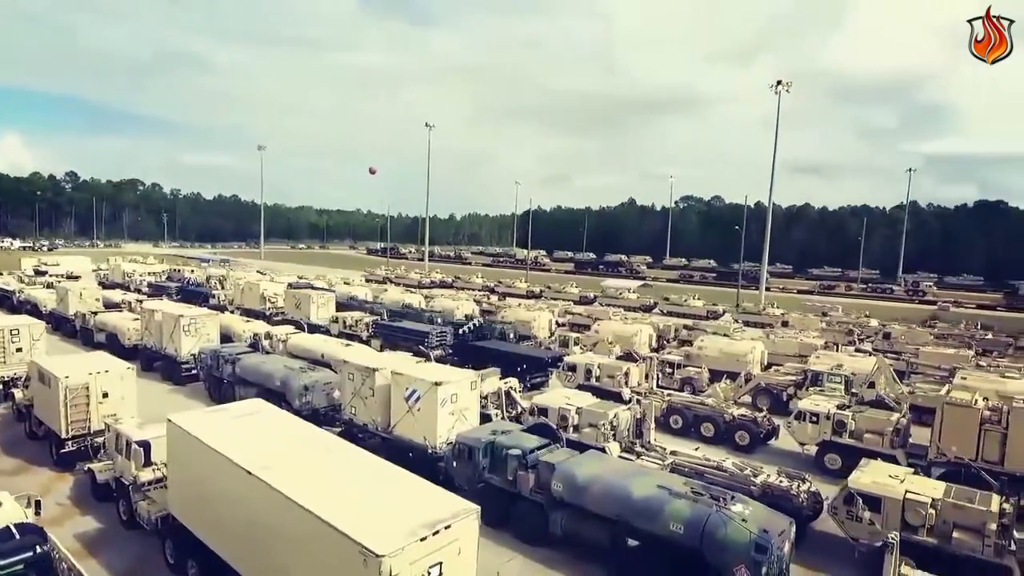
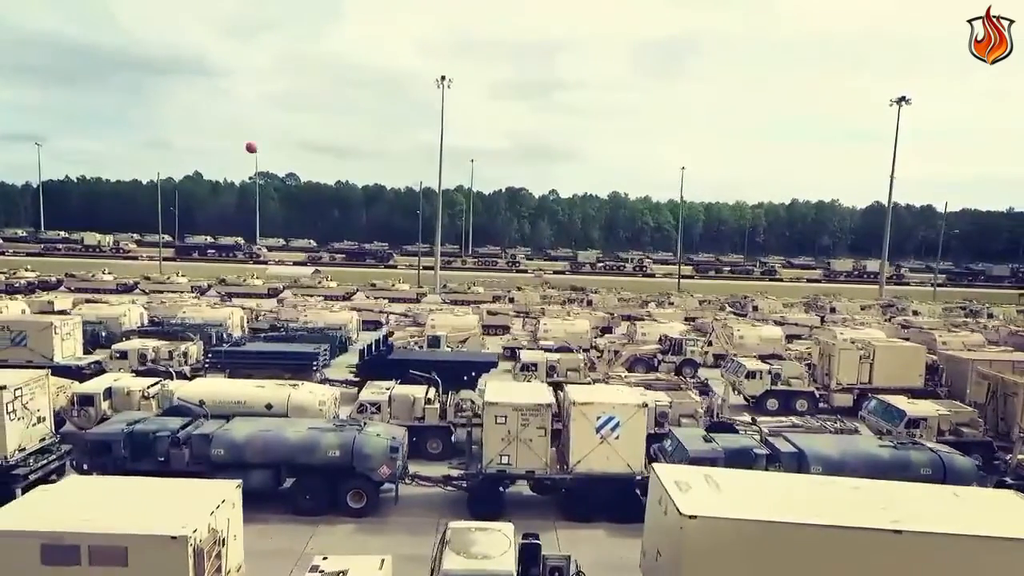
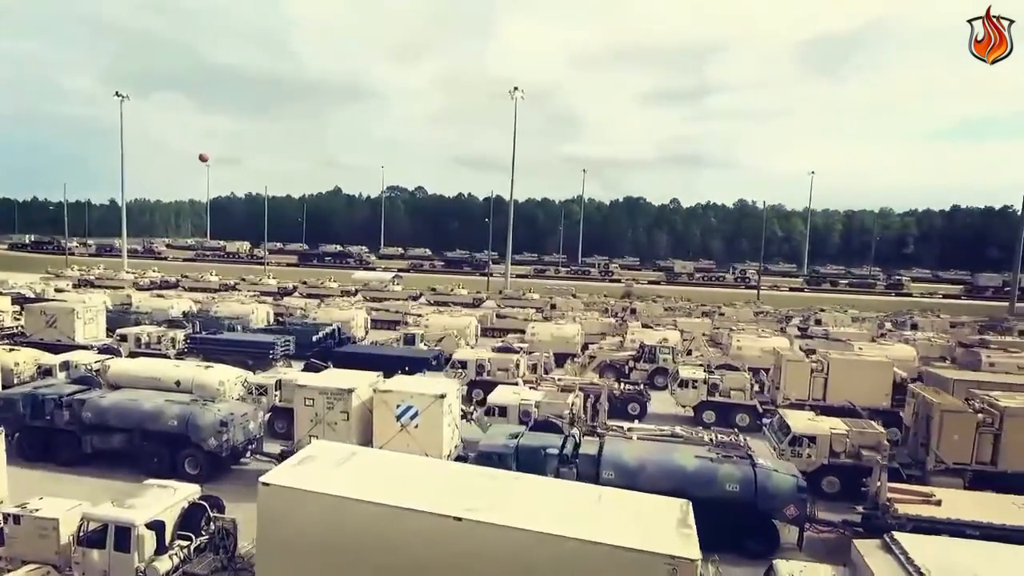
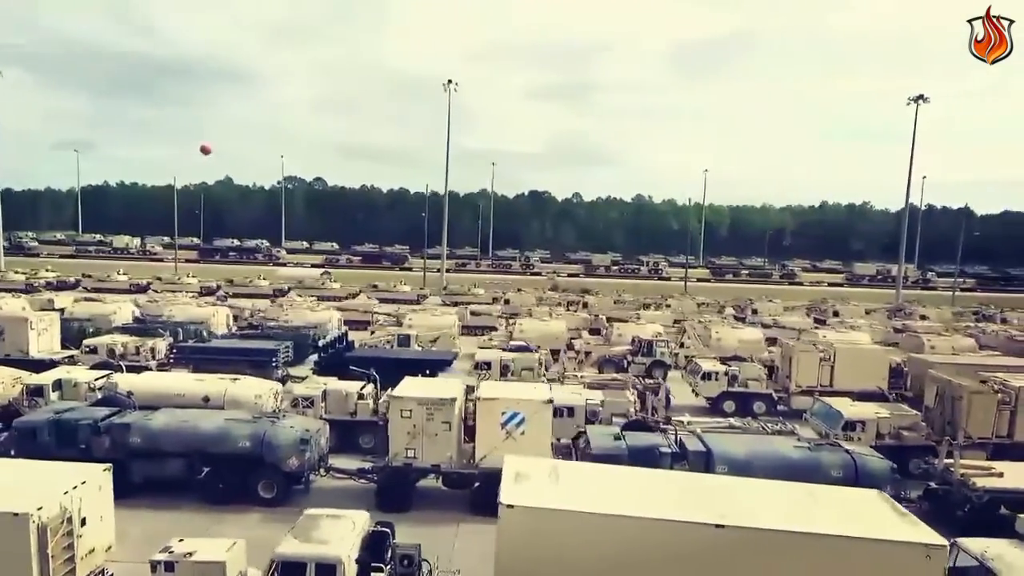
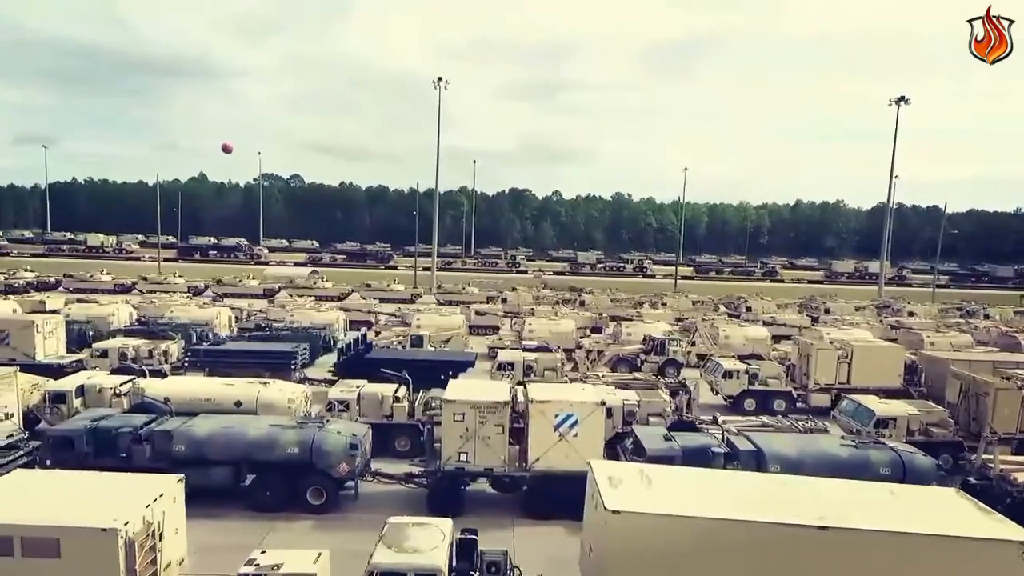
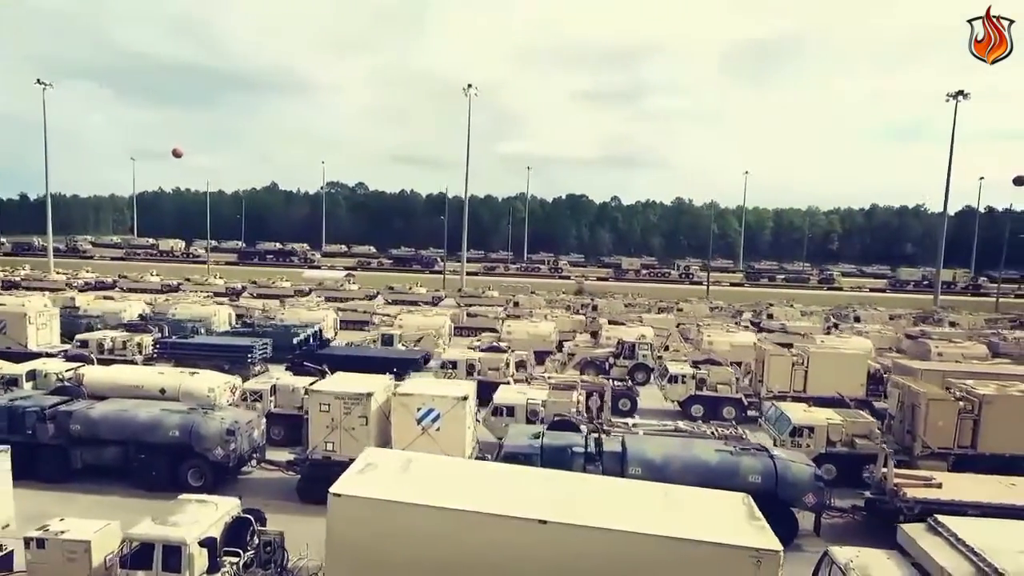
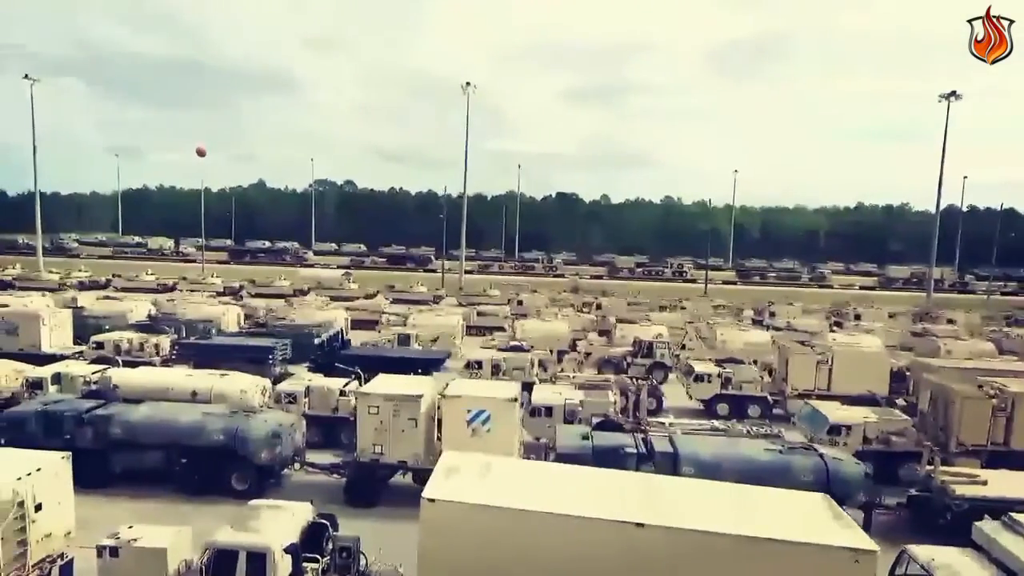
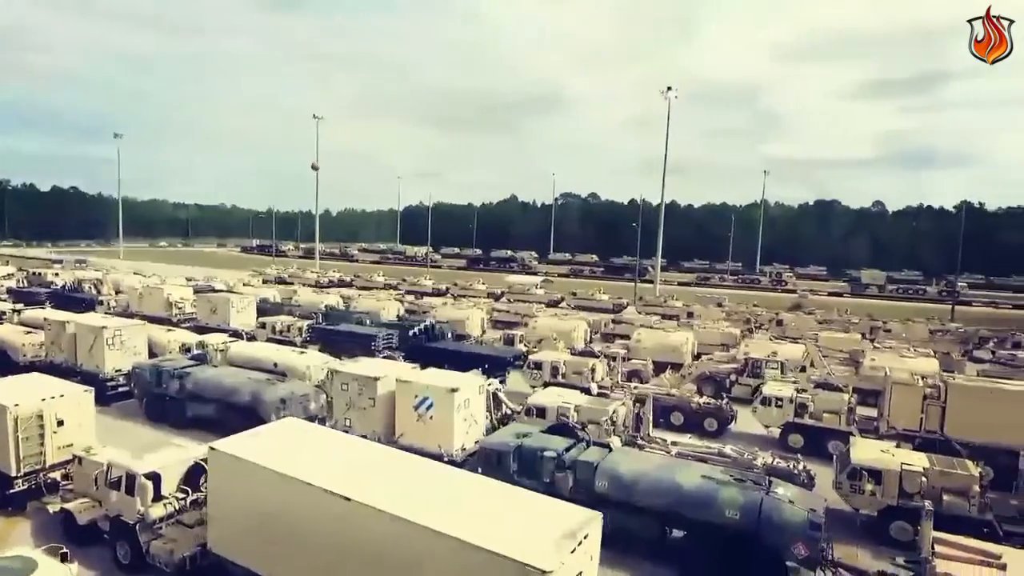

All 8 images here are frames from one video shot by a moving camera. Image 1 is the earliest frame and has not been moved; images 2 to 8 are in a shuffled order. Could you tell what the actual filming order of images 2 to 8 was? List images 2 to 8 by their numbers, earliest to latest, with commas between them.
8, 3, 6, 7, 4, 5, 2
